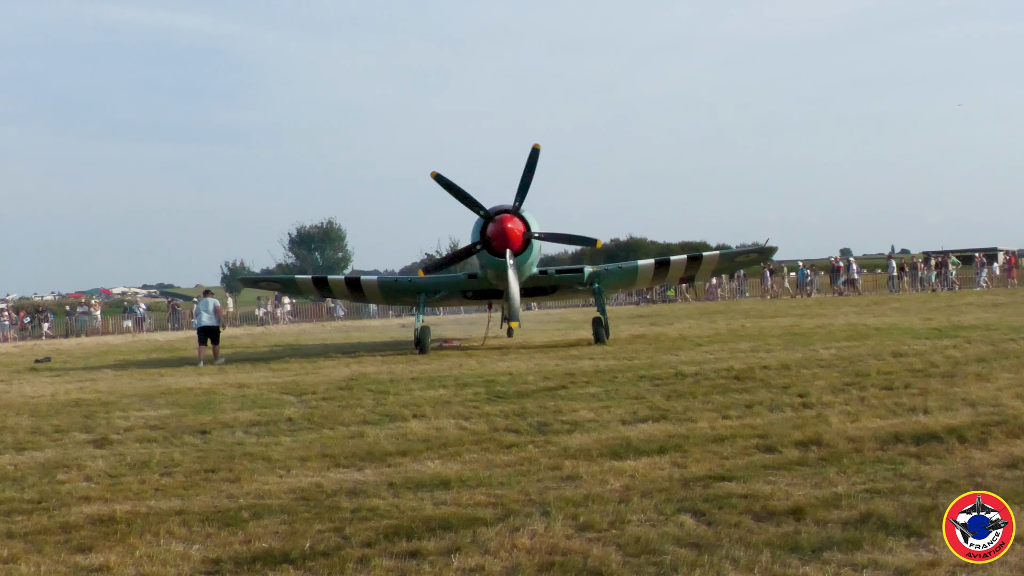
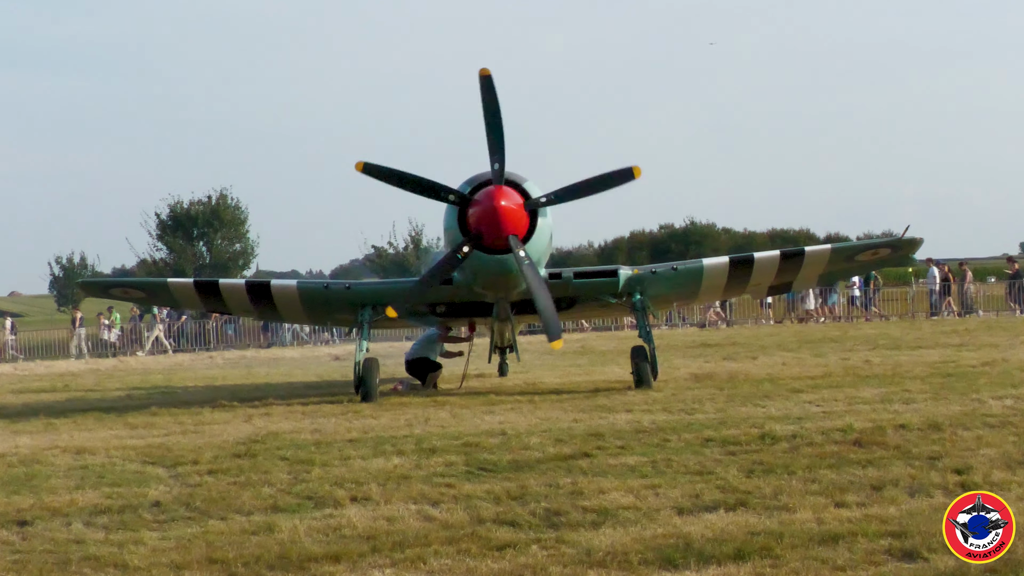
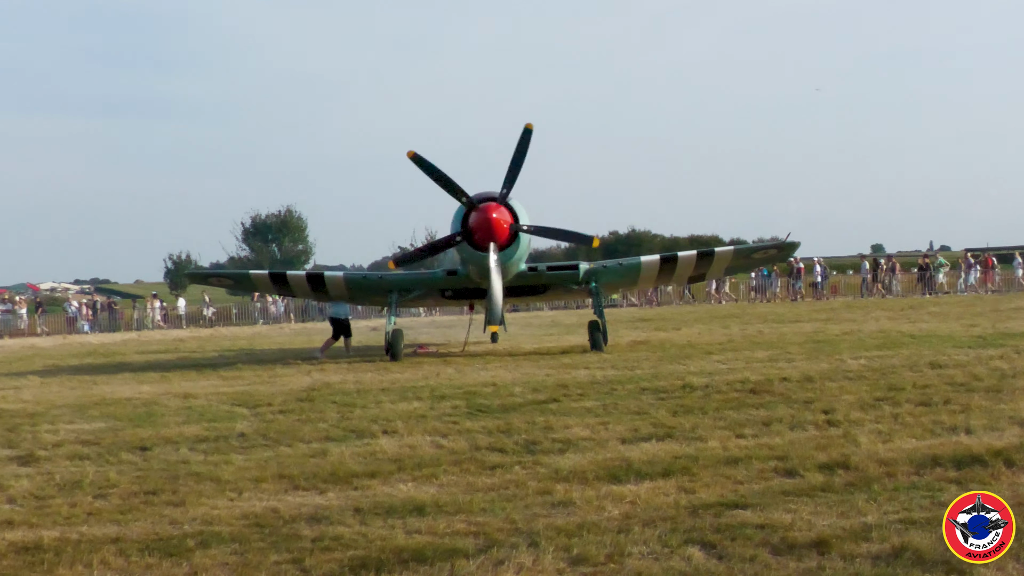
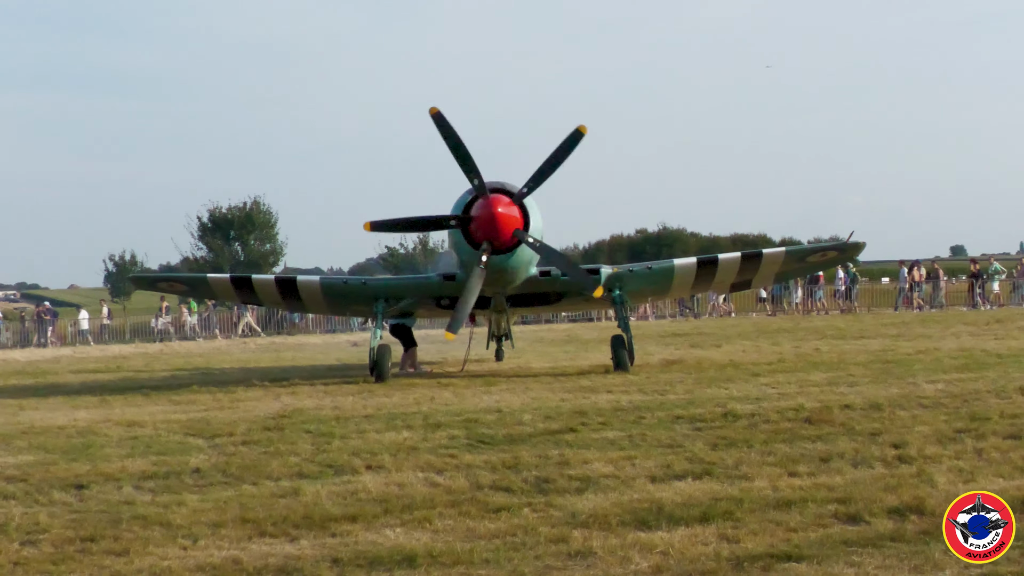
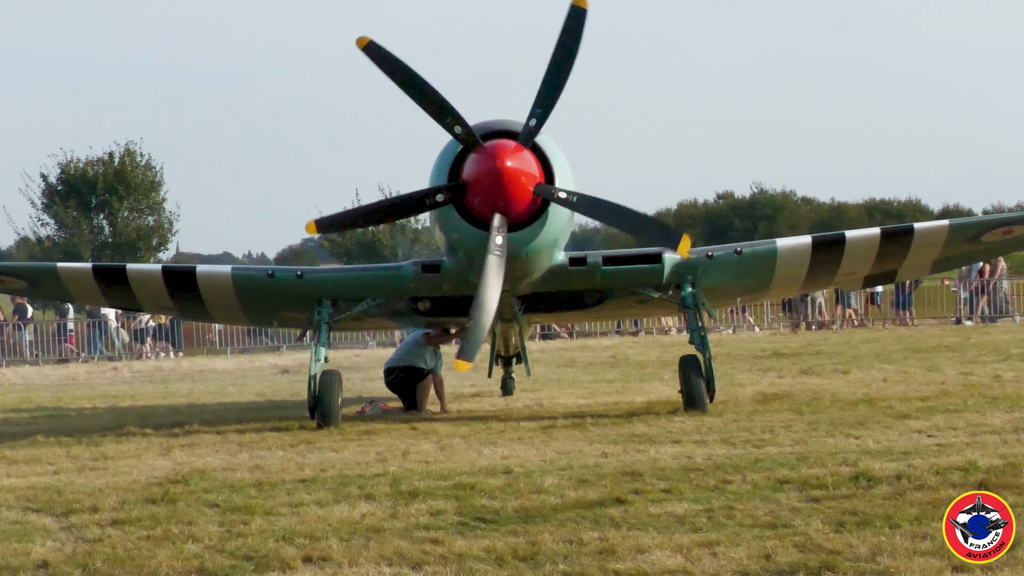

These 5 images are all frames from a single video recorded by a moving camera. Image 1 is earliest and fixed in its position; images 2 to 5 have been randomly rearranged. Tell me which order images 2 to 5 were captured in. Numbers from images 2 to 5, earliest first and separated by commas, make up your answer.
3, 4, 2, 5
